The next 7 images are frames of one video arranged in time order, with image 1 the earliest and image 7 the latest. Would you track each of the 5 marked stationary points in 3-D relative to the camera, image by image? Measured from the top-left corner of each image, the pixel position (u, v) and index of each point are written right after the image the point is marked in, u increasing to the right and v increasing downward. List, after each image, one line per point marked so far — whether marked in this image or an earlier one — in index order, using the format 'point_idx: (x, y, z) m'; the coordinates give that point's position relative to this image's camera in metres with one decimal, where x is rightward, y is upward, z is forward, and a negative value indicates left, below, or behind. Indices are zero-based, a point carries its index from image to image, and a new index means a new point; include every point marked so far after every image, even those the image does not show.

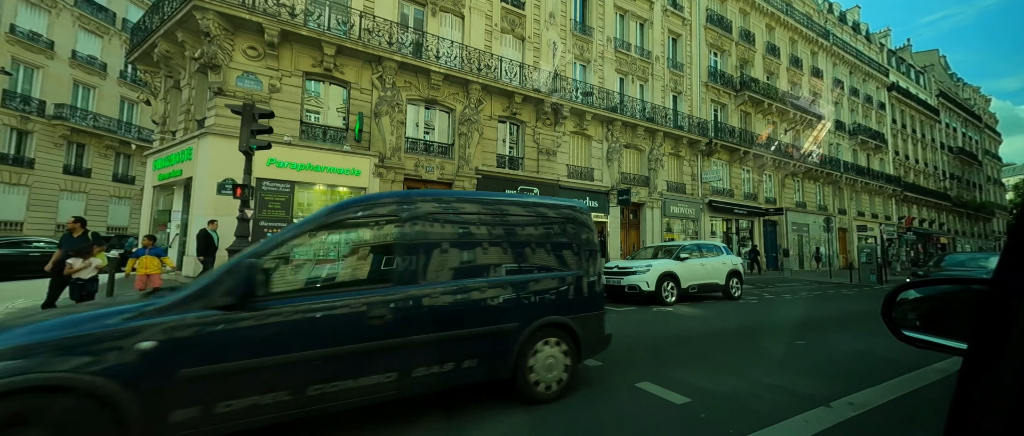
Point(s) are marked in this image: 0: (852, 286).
0: (+16.9, -3.4, +18.9) m
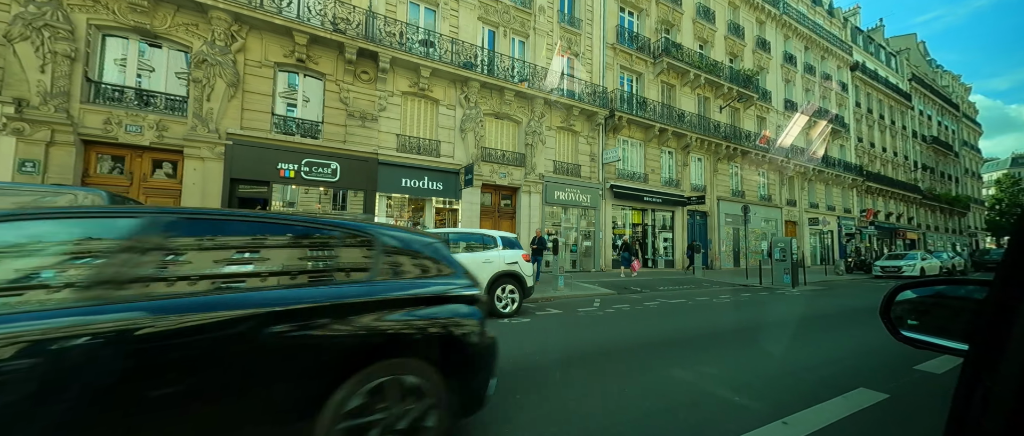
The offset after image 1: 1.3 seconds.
0: (+9.8, -2.9, +15.2) m
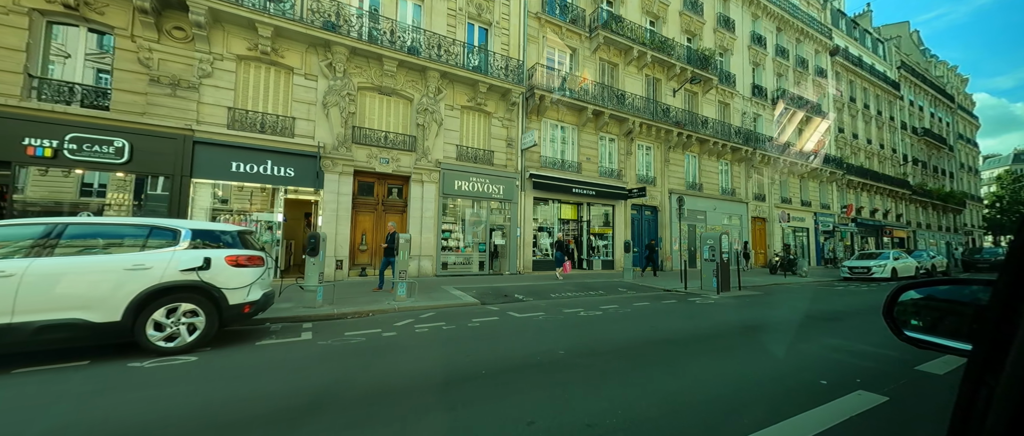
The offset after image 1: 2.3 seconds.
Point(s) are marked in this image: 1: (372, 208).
0: (+5.4, -2.6, +12.6) m
1: (-5.4, +0.4, +13.9) m
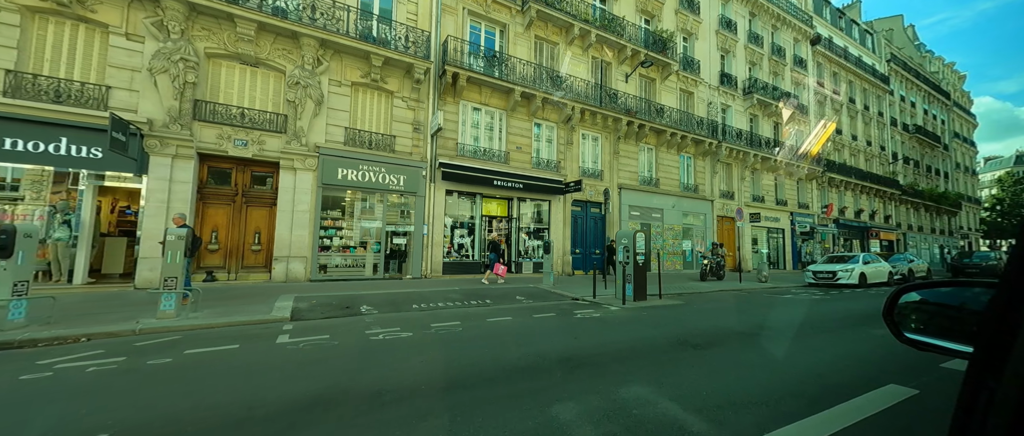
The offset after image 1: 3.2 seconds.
0: (+1.6, -2.4, +10.3) m
1: (-9.2, +0.6, +11.6) m
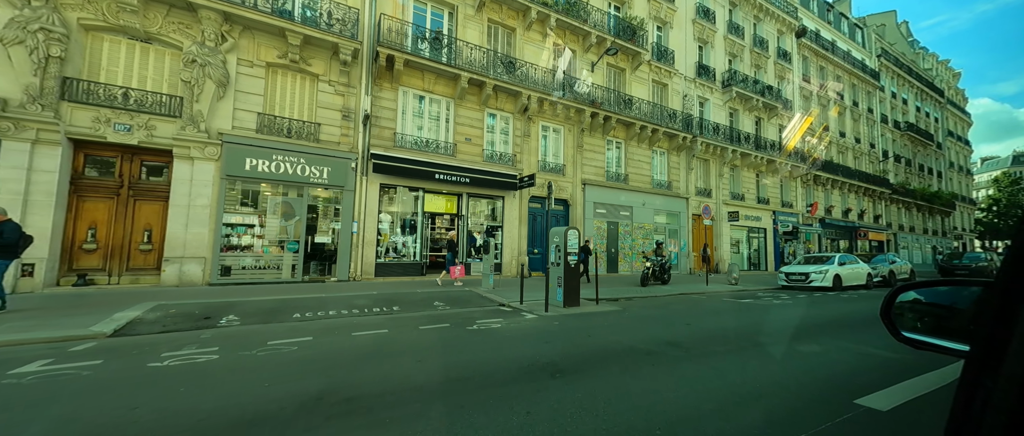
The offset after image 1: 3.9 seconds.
0: (-0.6, -2.3, +9.0) m
1: (-11.4, +0.7, +10.3) m
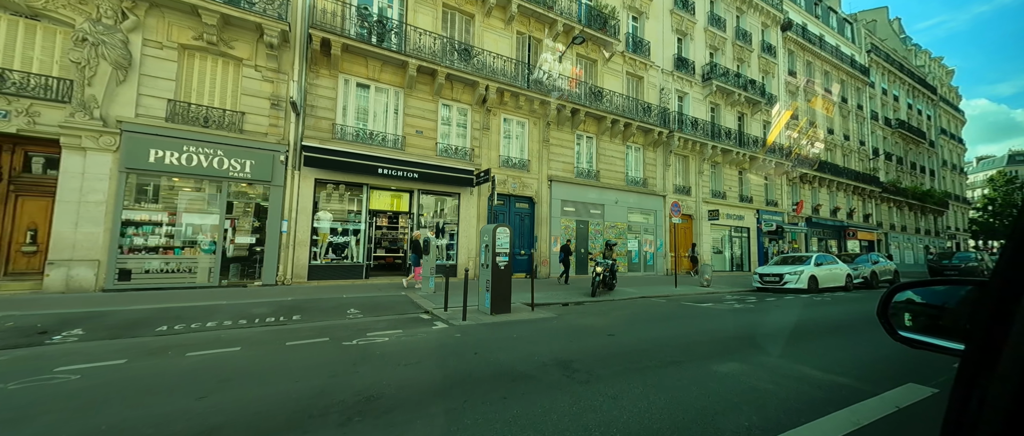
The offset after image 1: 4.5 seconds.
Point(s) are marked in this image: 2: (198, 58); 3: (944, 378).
0: (-2.4, -2.2, +7.9) m
1: (-13.3, +0.8, +9.1) m
2: (-9.8, +5.0, +11.2) m
3: (+5.6, -2.1, +4.7) m
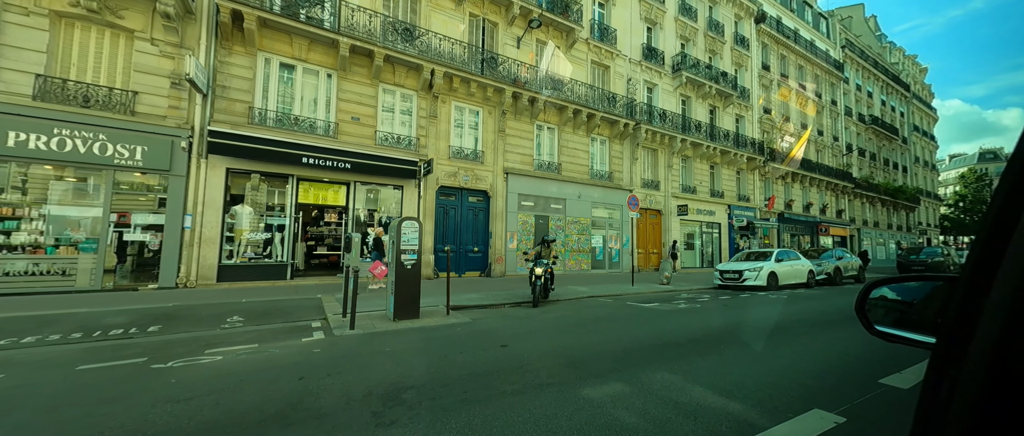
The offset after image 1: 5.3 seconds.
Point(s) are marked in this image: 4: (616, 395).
0: (-4.3, -2.1, +6.7) m
1: (-15.2, +0.9, +7.6) m
2: (-11.8, +5.2, +9.8) m
3: (+3.8, -1.9, +3.8) m
4: (+1.1, -1.8, +3.5) m
